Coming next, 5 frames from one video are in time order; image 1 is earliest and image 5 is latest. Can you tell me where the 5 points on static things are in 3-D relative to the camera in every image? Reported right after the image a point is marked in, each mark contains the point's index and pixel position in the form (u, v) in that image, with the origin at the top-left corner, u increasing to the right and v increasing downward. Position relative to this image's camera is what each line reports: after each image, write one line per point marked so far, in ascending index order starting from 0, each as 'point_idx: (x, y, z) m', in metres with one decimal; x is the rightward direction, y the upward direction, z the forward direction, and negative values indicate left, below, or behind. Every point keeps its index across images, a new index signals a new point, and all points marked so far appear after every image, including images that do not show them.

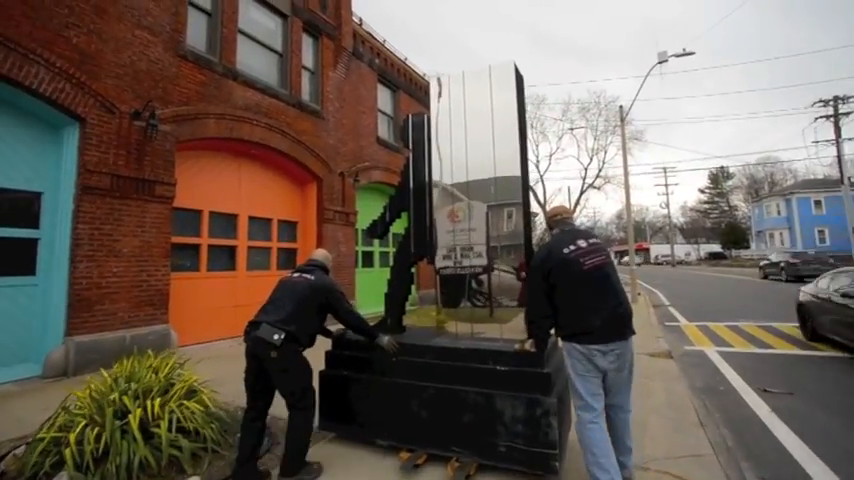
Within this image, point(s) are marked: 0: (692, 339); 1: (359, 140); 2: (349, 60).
0: (+11.1, -4.0, +10.2) m
1: (-3.3, +4.4, +10.4) m
2: (-3.8, +7.9, +10.3) m
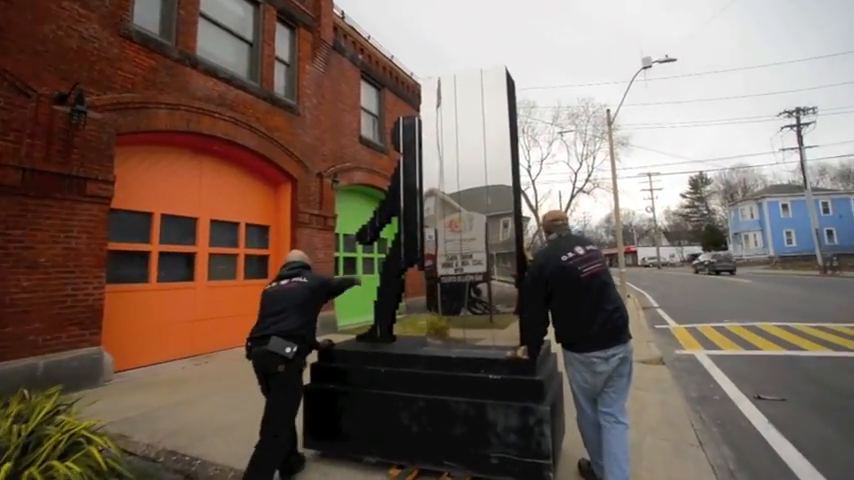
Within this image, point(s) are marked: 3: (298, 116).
0: (+10.6, -4.2, +10.1) m
1: (-3.9, +4.2, +10.0) m
2: (-4.3, +7.7, +9.9) m
3: (-5.0, +4.5, +8.7) m
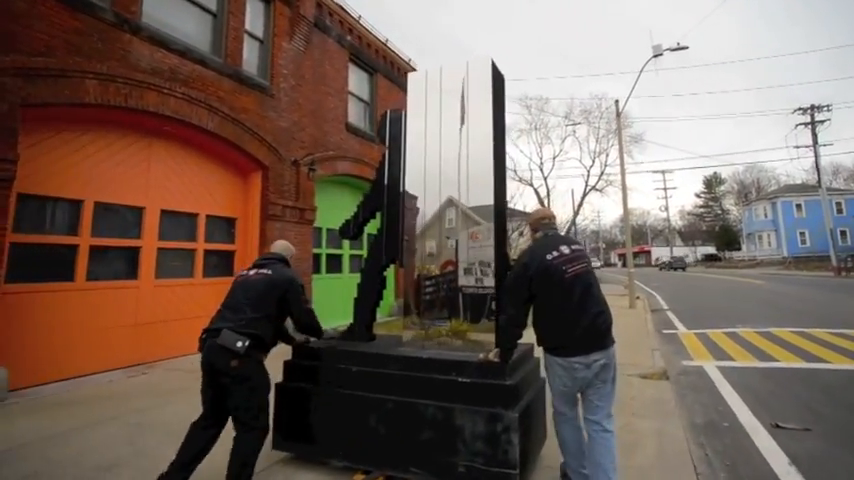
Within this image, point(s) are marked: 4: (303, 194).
0: (+10.1, -4.3, +9.3) m
1: (-4.1, +4.5, +9.5) m
2: (-4.5, +8.0, +9.3) m
3: (-5.3, +4.8, +8.2) m
4: (-4.4, +1.6, +8.7) m
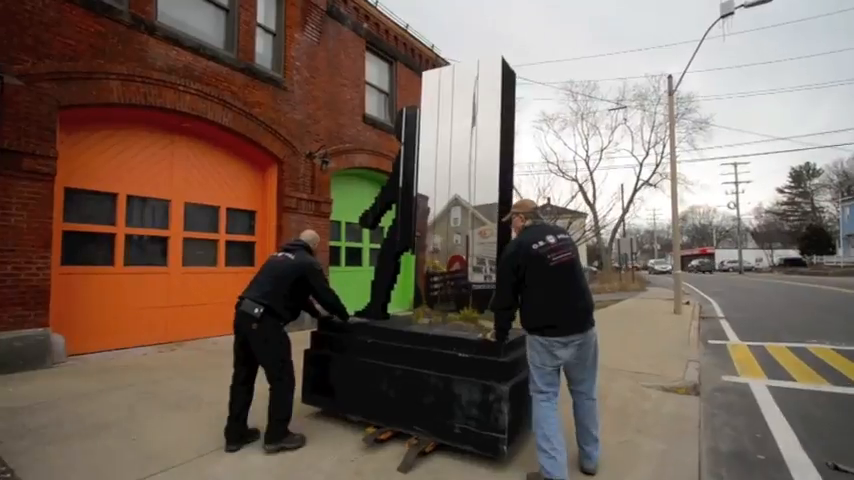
0: (+10.4, -4.3, +8.3) m
1: (-3.5, +4.9, +9.7) m
2: (-3.8, +8.4, +9.4) m
3: (-4.8, +5.2, +8.5) m
4: (-4.0, +2.0, +9.0) m
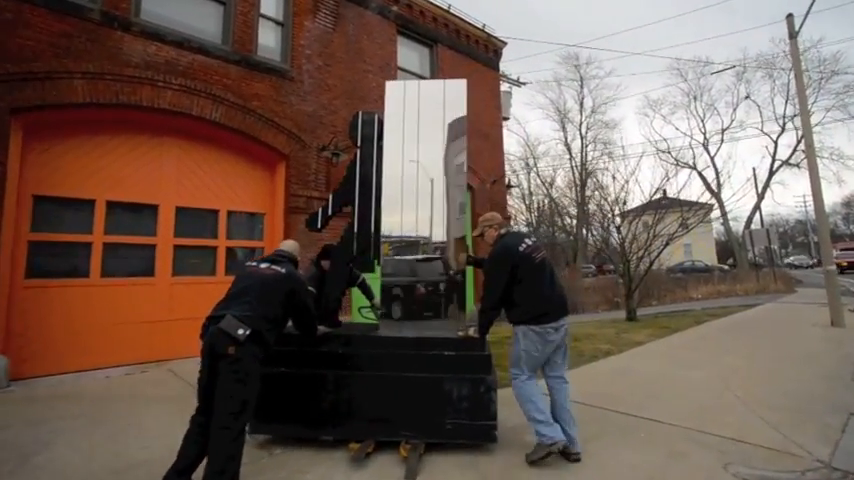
0: (+10.9, -4.1, +3.9) m
1: (-2.3, +4.8, +9.0) m
2: (-2.7, +8.3, +8.8) m
3: (-3.9, +5.1, +8.2) m
4: (-2.9, +1.9, +8.4) m
